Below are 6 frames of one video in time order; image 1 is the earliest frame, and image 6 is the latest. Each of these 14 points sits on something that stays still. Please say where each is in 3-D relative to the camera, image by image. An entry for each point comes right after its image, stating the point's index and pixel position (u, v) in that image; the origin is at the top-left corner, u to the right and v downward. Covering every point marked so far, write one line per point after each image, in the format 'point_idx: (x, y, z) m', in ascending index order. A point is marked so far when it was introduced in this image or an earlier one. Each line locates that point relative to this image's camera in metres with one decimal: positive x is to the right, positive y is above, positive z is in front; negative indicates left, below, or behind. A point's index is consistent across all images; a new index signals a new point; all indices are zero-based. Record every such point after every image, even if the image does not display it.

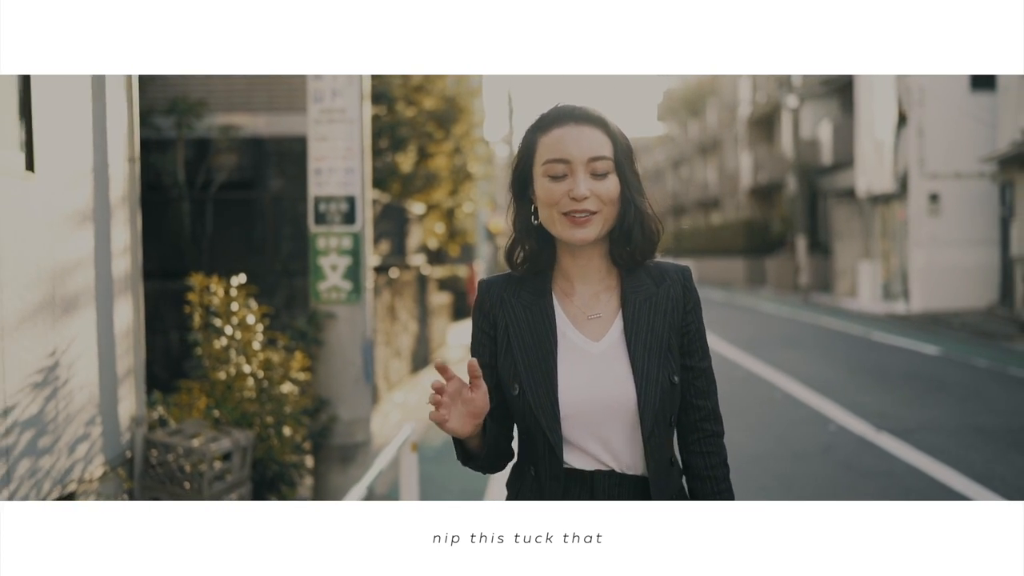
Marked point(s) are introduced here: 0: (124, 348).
0: (-2.1, -0.3, +5.1) m
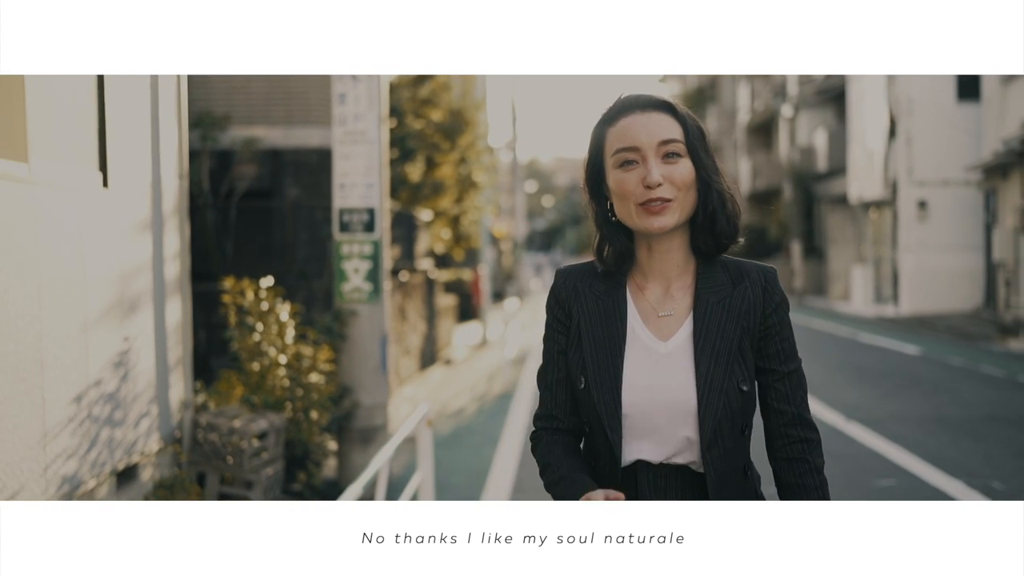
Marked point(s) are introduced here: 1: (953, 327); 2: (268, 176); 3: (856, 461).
0: (-2.1, -0.3, +5.8) m
1: (+8.6, -0.8, +18.4) m
2: (-2.7, +1.2, +10.2) m
3: (+2.6, -1.3, +7.4) m
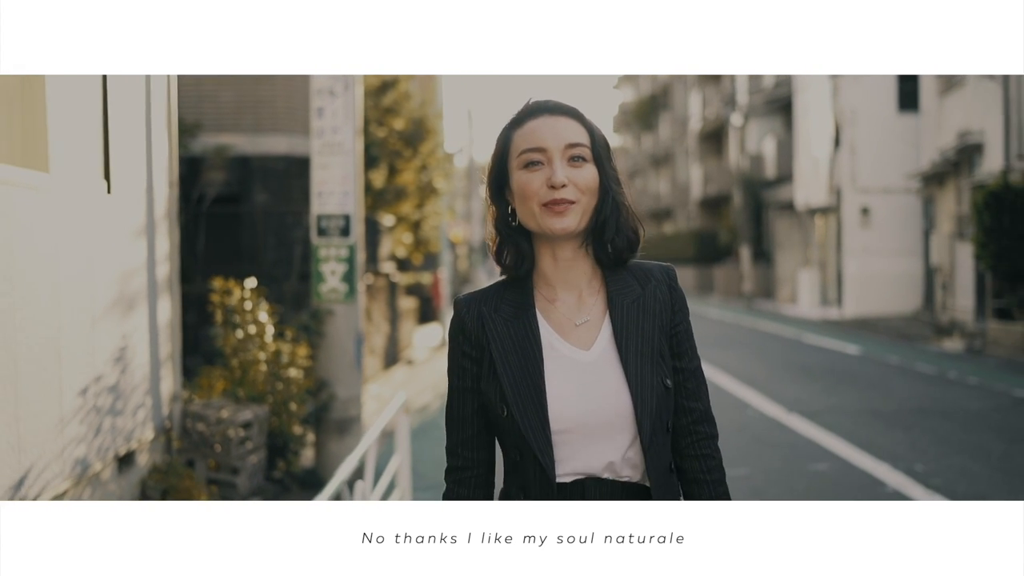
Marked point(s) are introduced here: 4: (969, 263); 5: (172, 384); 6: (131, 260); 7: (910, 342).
0: (-2.3, -0.3, +6.3) m
1: (+7.8, -0.8, +19.3) m
2: (-3.1, +1.2, +10.6) m
3: (+2.3, -1.4, +8.0) m
4: (+8.7, +0.4, +18.0) m
5: (-2.3, -0.7, +6.4) m
6: (-2.3, +0.2, +5.6) m
7: (+7.2, -1.0, +17.1) m
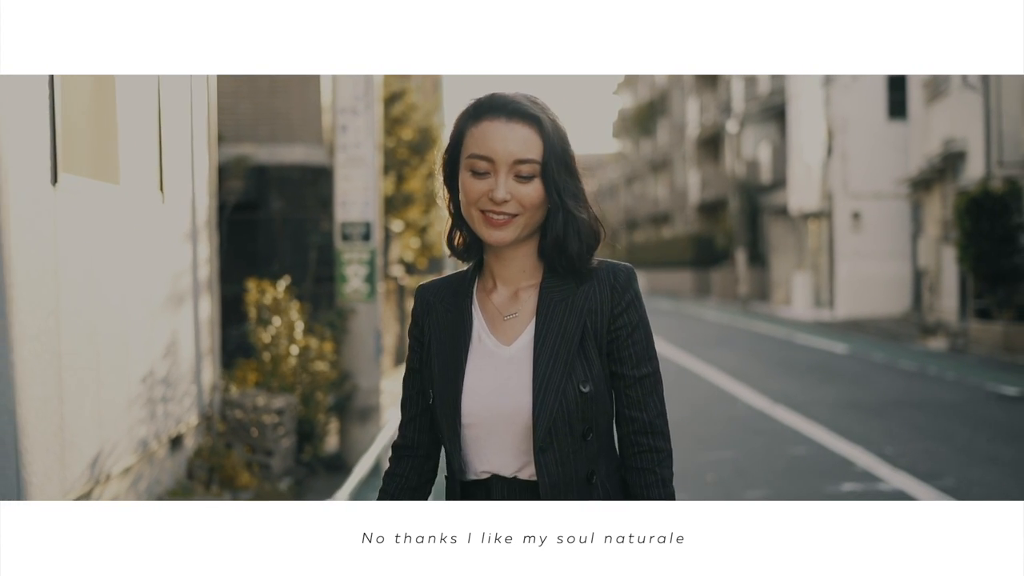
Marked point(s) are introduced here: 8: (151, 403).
0: (-2.3, -0.3, +7.0) m
1: (+7.8, -0.9, +20.0) m
2: (-3.1, +1.2, +11.3) m
3: (+2.3, -1.4, +8.7) m
4: (+8.7, +0.4, +18.7) m
5: (-2.2, -0.7, +7.1) m
6: (-2.2, +0.2, +6.3) m
7: (+7.3, -1.0, +17.8) m
8: (-2.2, -0.7, +5.7) m
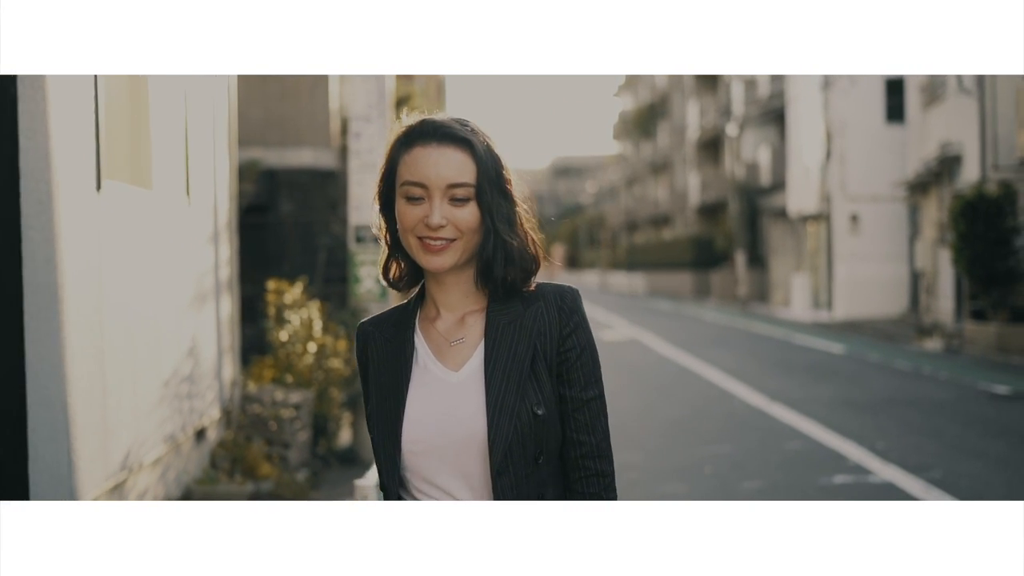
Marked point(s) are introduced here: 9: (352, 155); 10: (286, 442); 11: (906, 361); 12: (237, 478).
0: (-2.2, -0.3, +7.3) m
1: (+7.9, -0.9, +20.3) m
2: (-3.0, +1.2, +11.6) m
3: (+2.4, -1.4, +9.0) m
4: (+8.8, +0.4, +19.0) m
5: (-2.2, -0.7, +7.4) m
6: (-2.2, +0.2, +6.6) m
7: (+7.3, -1.0, +18.2) m
8: (-2.1, -0.7, +6.1) m
9: (-1.3, +1.1, +7.9) m
10: (-1.7, -1.2, +7.2) m
11: (+6.2, -1.2, +14.9) m
12: (-1.9, -1.3, +6.6) m
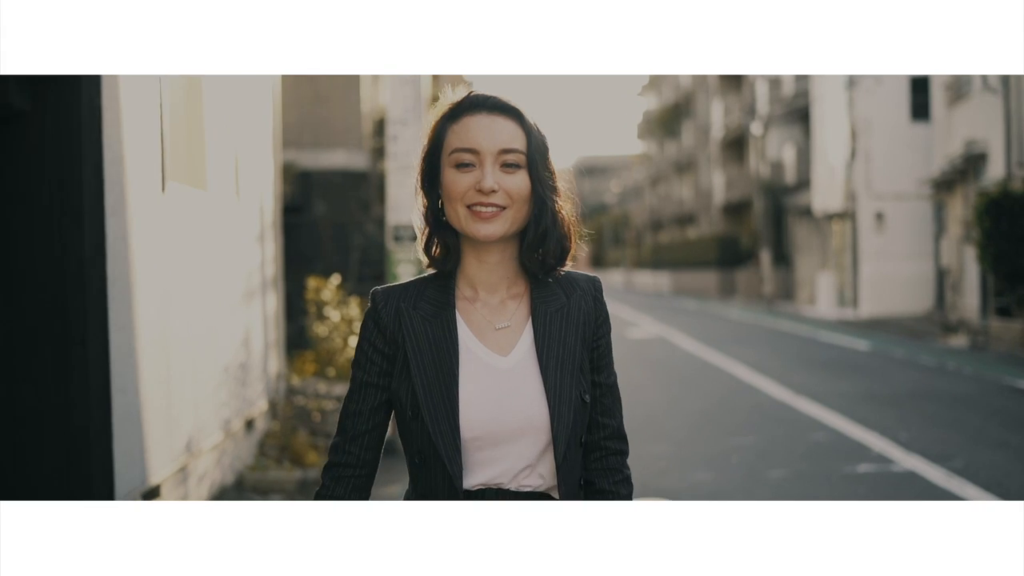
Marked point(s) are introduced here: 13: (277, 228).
0: (-1.9, -0.3, +7.6) m
1: (+8.5, -0.8, +20.4) m
2: (-2.6, +1.2, +12.0) m
3: (+2.7, -1.3, +9.3) m
4: (+9.3, +0.4, +19.1) m
5: (-1.9, -0.6, +7.7) m
6: (-1.9, +0.2, +7.0) m
7: (+7.8, -1.0, +18.3) m
8: (-1.9, -0.7, +6.4) m
9: (-1.1, +1.1, +8.2) m
10: (-1.4, -1.1, +7.5) m
11: (+6.7, -1.1, +15.1) m
12: (-1.7, -1.3, +6.9) m
13: (-1.9, +0.5, +7.8) m
